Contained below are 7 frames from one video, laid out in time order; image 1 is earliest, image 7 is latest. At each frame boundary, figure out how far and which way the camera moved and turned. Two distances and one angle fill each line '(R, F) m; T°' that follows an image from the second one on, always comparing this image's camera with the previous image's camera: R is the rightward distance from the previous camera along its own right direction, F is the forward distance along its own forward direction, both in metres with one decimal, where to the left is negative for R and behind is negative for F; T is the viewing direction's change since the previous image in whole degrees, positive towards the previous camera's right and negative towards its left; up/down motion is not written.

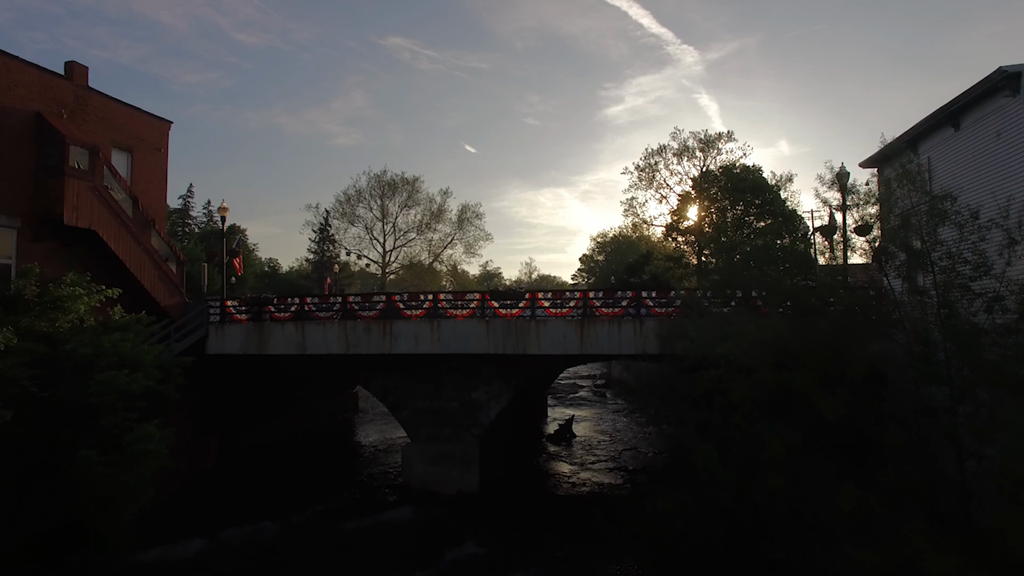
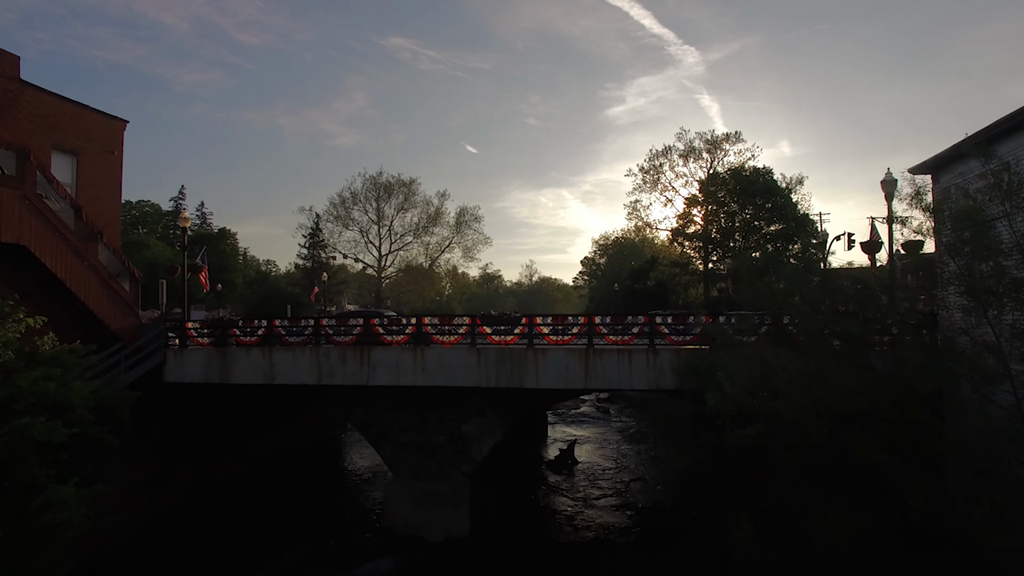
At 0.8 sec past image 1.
(+0.1, +2.2) m; 0°
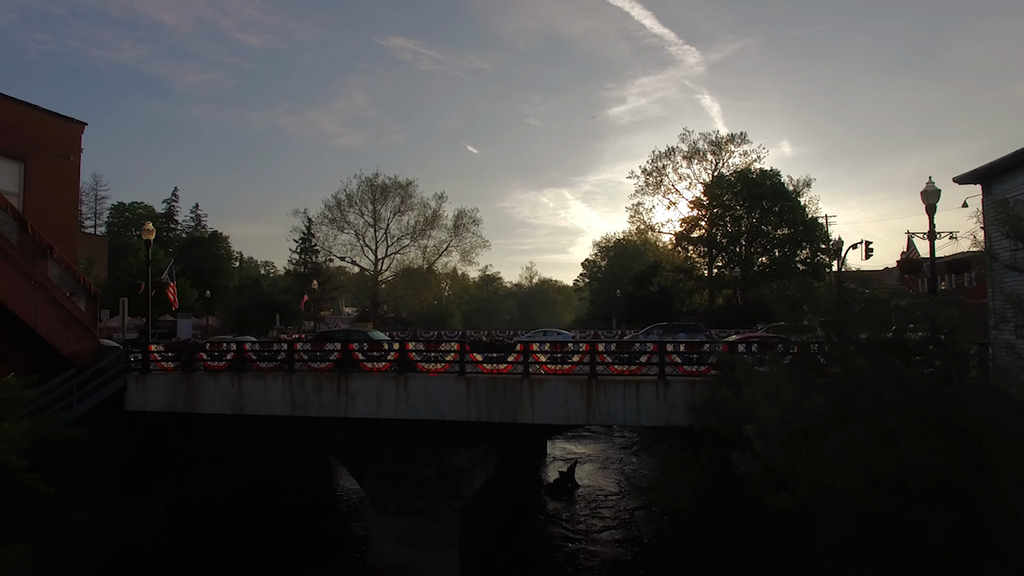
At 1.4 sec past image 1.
(+0.1, +1.6) m; 0°
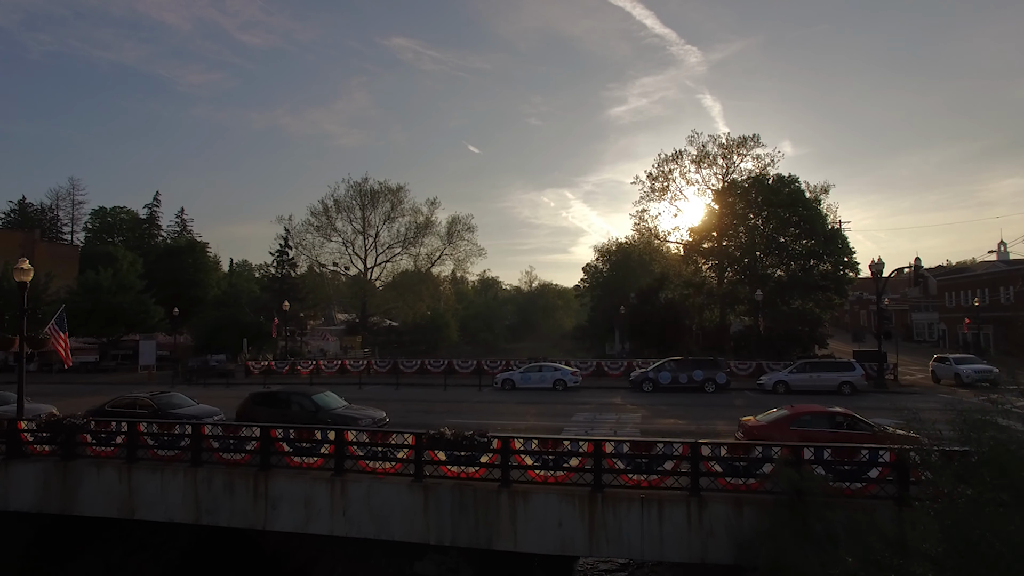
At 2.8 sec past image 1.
(+0.4, +3.7) m; 0°
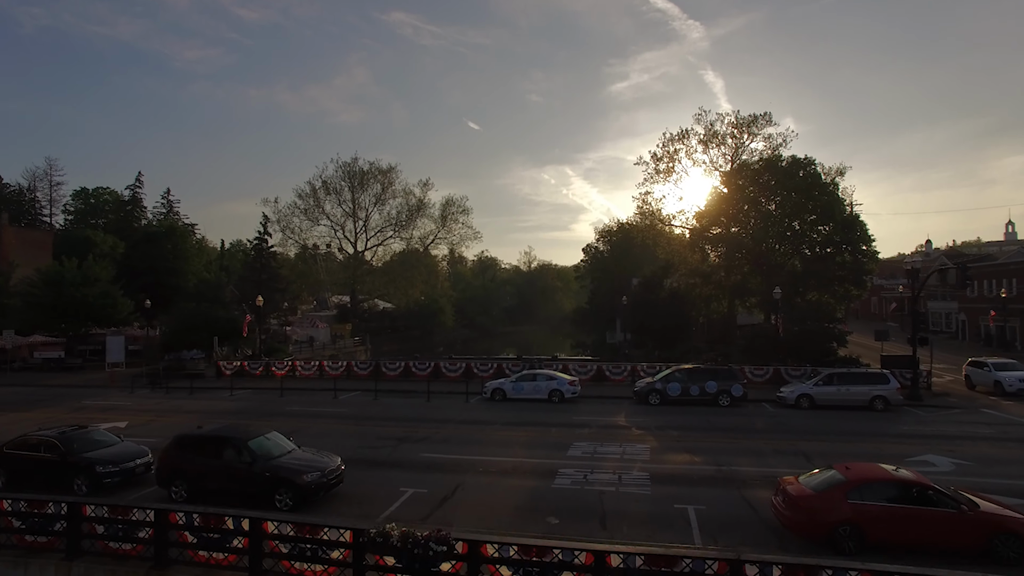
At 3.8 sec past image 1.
(+0.3, +2.7) m; 0°
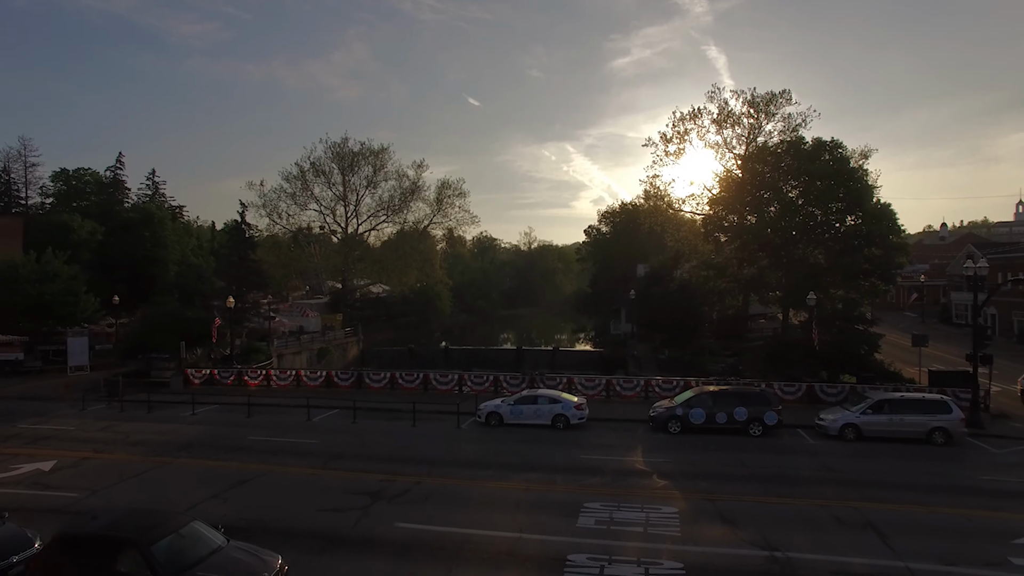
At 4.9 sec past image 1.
(+0.1, +3.1) m; 0°
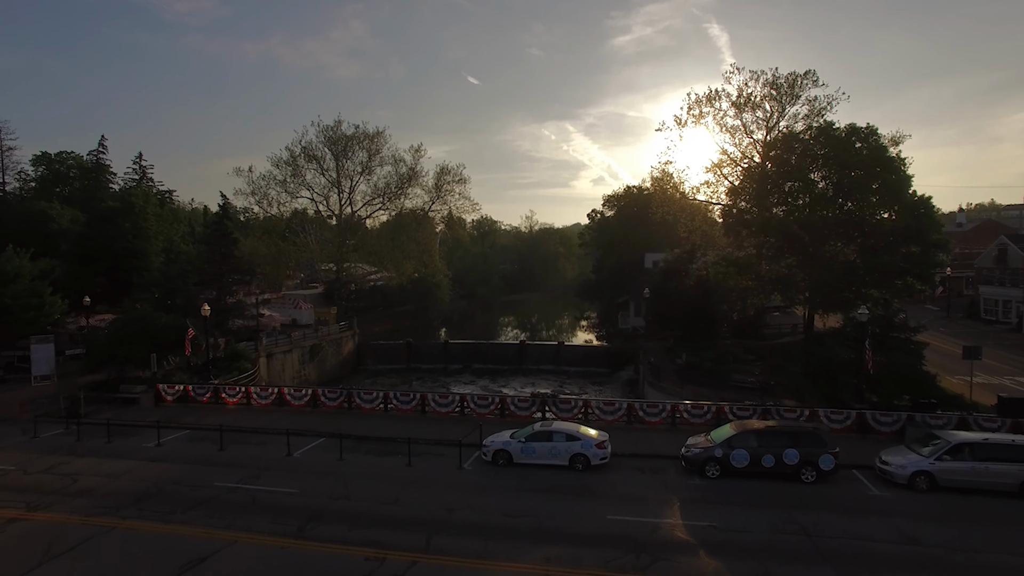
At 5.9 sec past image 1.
(-0.3, +2.9) m; 0°
